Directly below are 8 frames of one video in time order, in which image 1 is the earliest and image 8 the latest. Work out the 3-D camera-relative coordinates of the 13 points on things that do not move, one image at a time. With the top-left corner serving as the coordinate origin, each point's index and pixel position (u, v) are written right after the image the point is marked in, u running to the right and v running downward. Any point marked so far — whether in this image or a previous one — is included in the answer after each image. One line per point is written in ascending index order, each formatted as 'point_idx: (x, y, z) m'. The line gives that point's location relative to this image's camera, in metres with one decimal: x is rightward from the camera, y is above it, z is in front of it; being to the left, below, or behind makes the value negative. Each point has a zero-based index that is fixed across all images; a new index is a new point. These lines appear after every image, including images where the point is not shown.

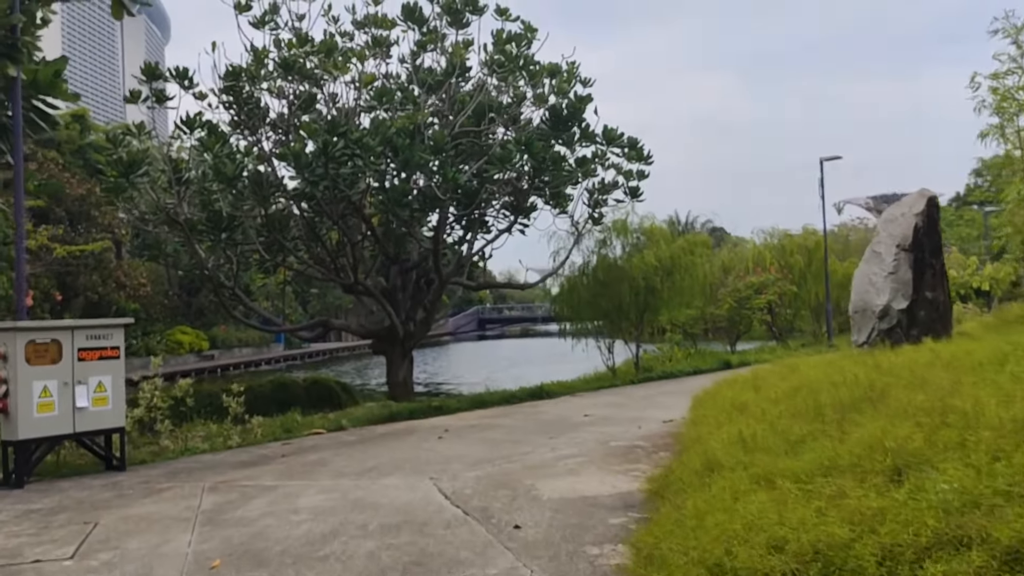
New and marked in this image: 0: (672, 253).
0: (+2.9, +0.7, +15.5) m
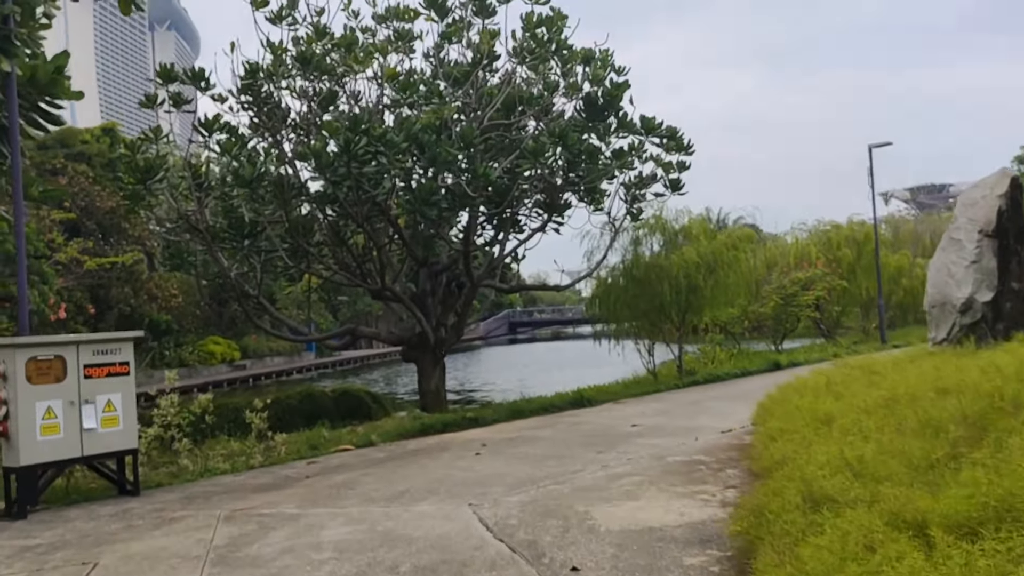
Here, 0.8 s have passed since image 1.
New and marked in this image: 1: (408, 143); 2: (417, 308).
0: (+3.5, +0.7, +14.7) m
1: (-1.2, +1.8, +10.3) m
2: (-1.4, -0.3, +12.6) m
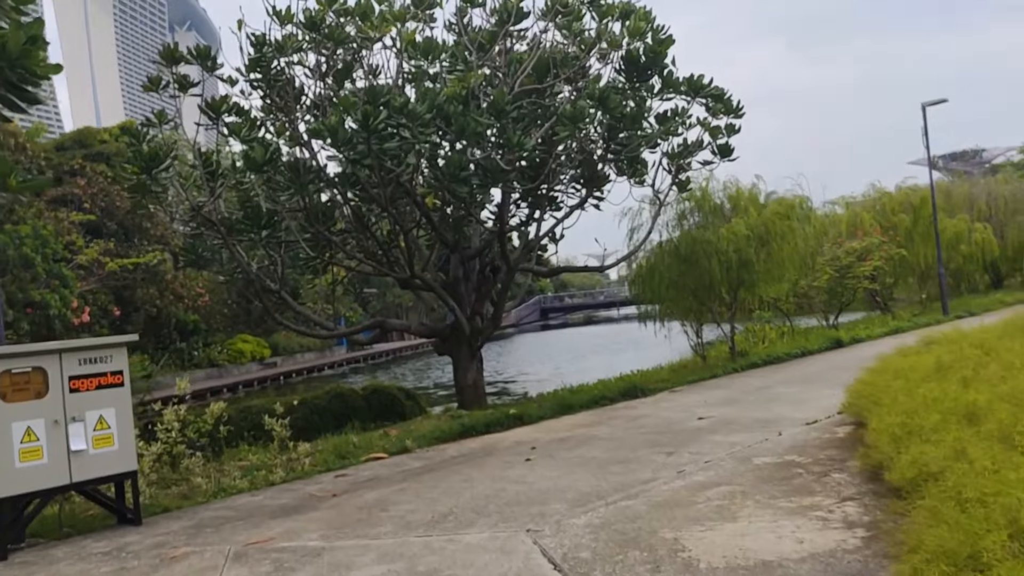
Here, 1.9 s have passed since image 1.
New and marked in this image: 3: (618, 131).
0: (+4.0, +1.1, +13.6) m
1: (-0.9, +1.9, +9.4) m
2: (-0.8, -0.1, +11.7) m
3: (+1.3, +1.9, +10.3) m
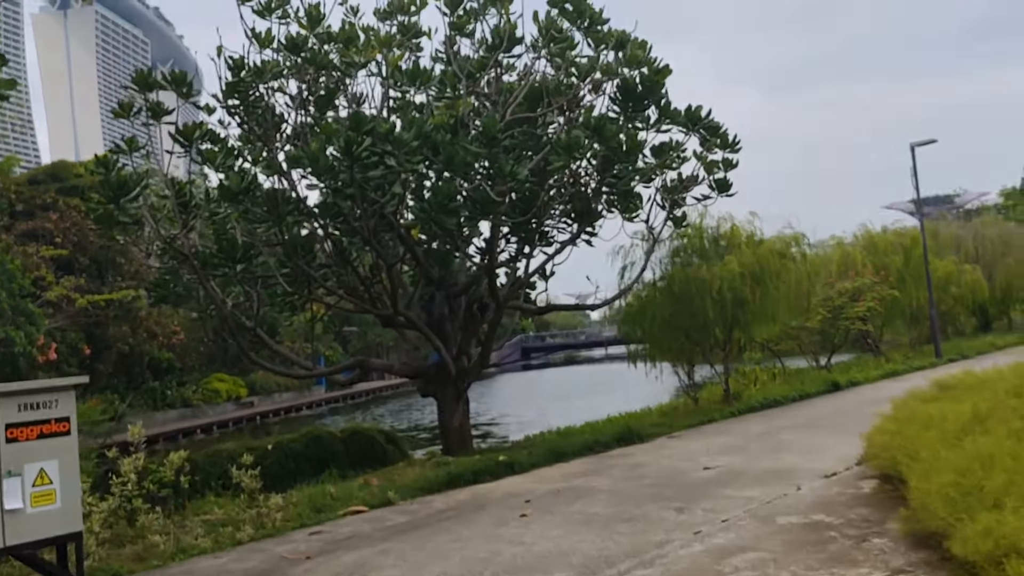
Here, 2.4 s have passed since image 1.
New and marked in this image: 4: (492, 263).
0: (+3.9, +0.5, +13.2) m
1: (-1.0, +1.5, +8.9) m
2: (-1.0, -0.6, +11.1) m
3: (+1.2, +1.4, +9.9) m
4: (-0.2, +0.3, +10.3) m
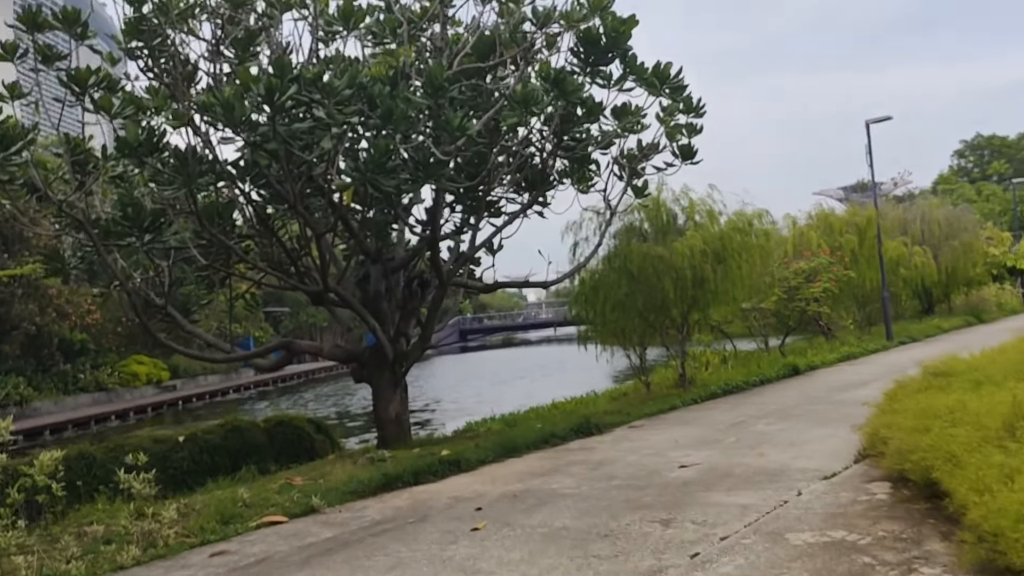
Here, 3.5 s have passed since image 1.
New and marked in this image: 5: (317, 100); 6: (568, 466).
0: (+3.0, +0.8, +12.4) m
1: (-1.4, +1.8, +7.8) m
2: (-1.7, -0.3, +10.0) m
3: (+0.6, +1.7, +8.9) m
4: (-0.8, +0.6, +9.2) m
5: (-1.7, +1.7, +7.6) m
6: (+0.4, -1.4, +6.8) m
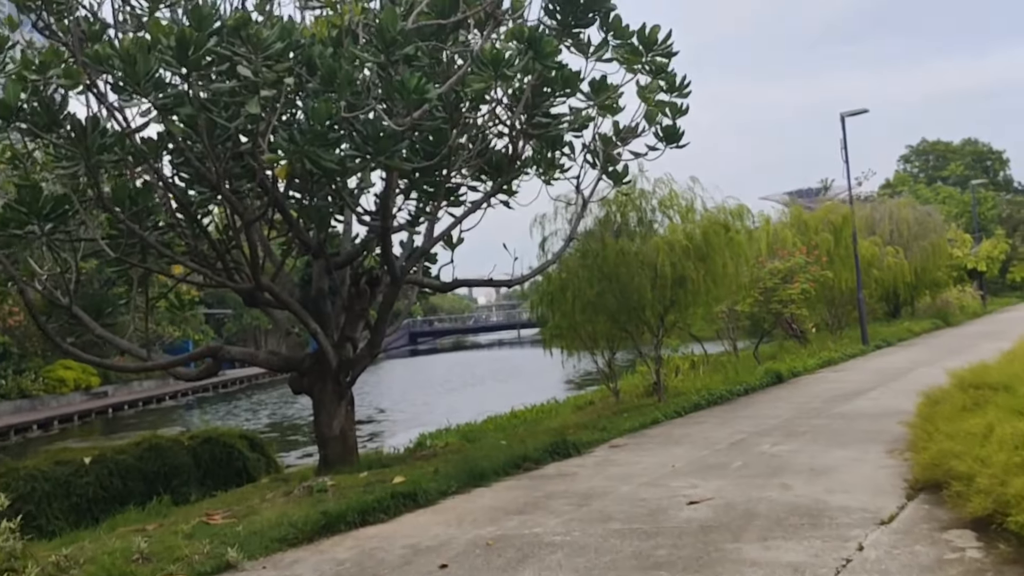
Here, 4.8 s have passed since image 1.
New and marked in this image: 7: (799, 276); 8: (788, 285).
0: (+2.5, +0.8, +11.4) m
1: (-1.7, +1.8, +6.5) m
2: (-2.0, -0.3, +8.7) m
3: (+0.3, +1.7, +7.7) m
4: (-1.2, +0.6, +7.9) m
5: (-2.0, +1.7, +6.3) m
6: (+0.2, -1.4, +5.6) m
7: (+5.0, +0.2, +14.9) m
8: (+4.7, +0.1, +14.7) m
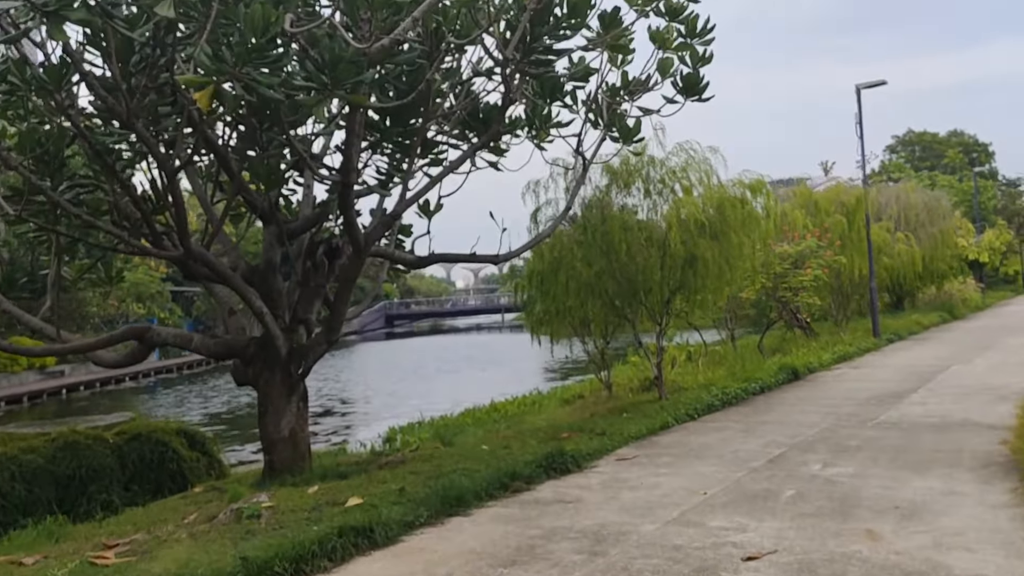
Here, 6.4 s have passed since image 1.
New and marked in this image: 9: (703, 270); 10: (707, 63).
0: (+2.4, +1.0, +10.0) m
1: (-1.7, +2.0, +5.0) m
2: (-2.1, 0.0, +7.2) m
3: (+0.2, +1.9, +6.3) m
4: (-1.2, +0.8, +6.5) m
5: (-2.0, +1.9, +4.8) m
6: (+0.2, -1.2, +4.2) m
7: (+4.7, +0.4, +13.6) m
8: (+4.5, +0.3, +13.4) m
9: (+2.1, +0.2, +9.7) m
10: (+1.7, +2.0, +7.7) m
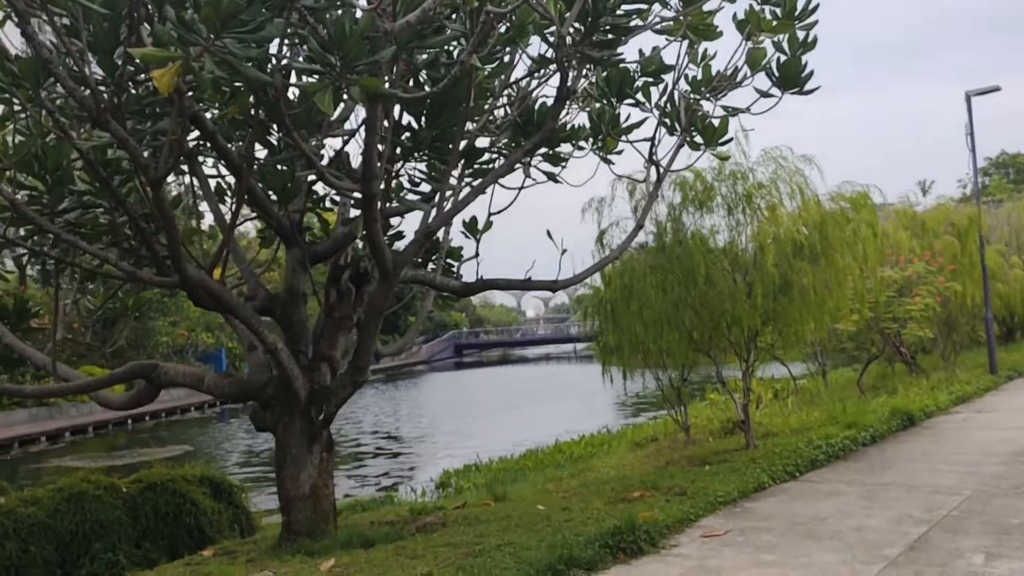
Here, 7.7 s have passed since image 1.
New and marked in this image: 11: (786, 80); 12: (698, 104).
0: (+3.0, +0.7, +8.6) m
1: (-1.5, +1.8, +4.0) m
2: (-1.7, -0.3, +6.2) m
3: (+0.6, +1.7, +5.1) m
4: (-0.9, +0.6, +5.4) m
5: (-1.7, +1.7, +3.8) m
6: (+0.4, -1.4, +3.0) m
7: (+5.7, 0.0, +12.0) m
8: (+5.4, -0.1, +11.8) m
9: (+2.7, -0.1, +8.3) m
10: (+2.2, +1.8, +6.5) m
11: (+2.0, +1.5, +6.3) m
12: (+1.5, +1.5, +6.9) m
